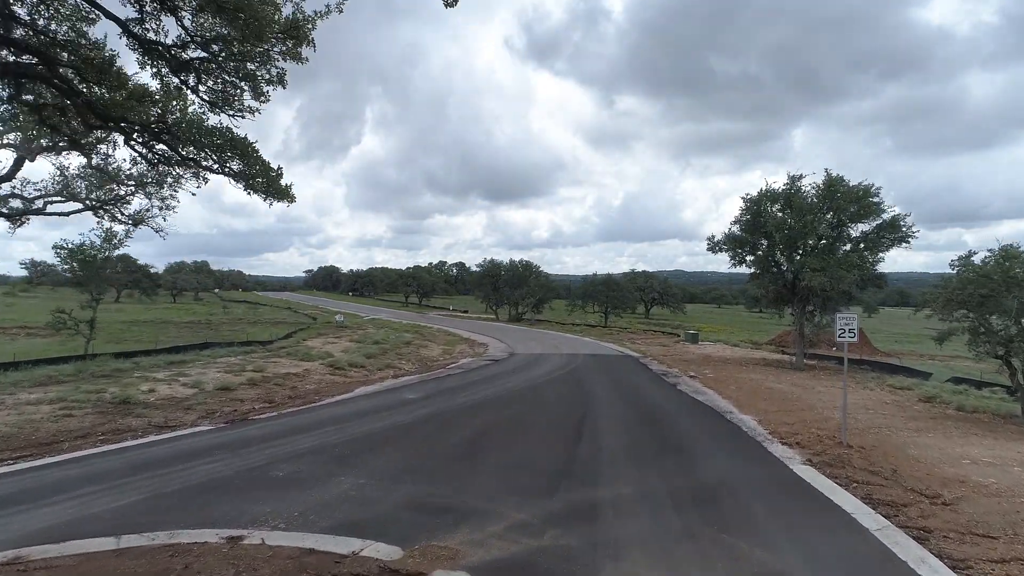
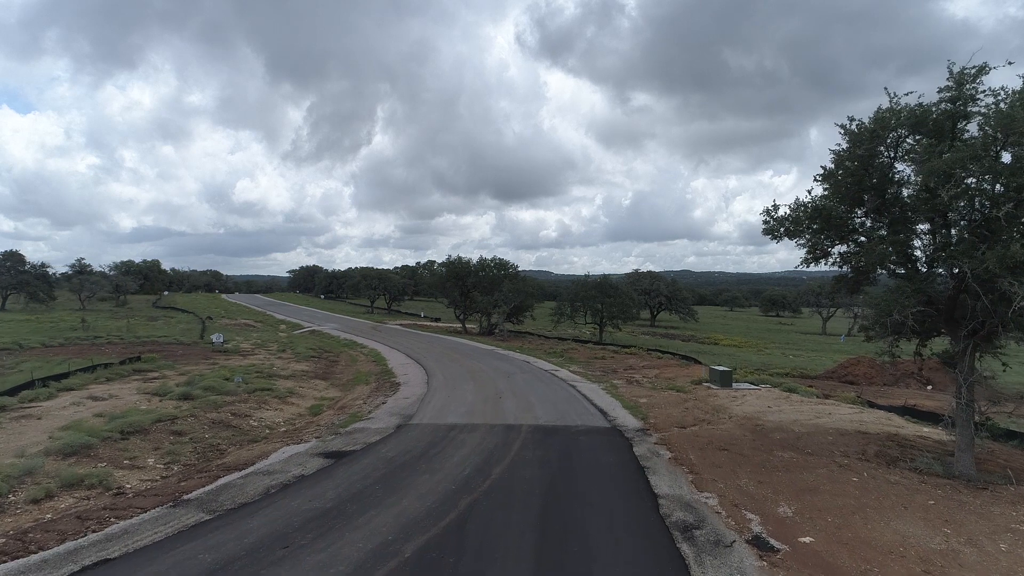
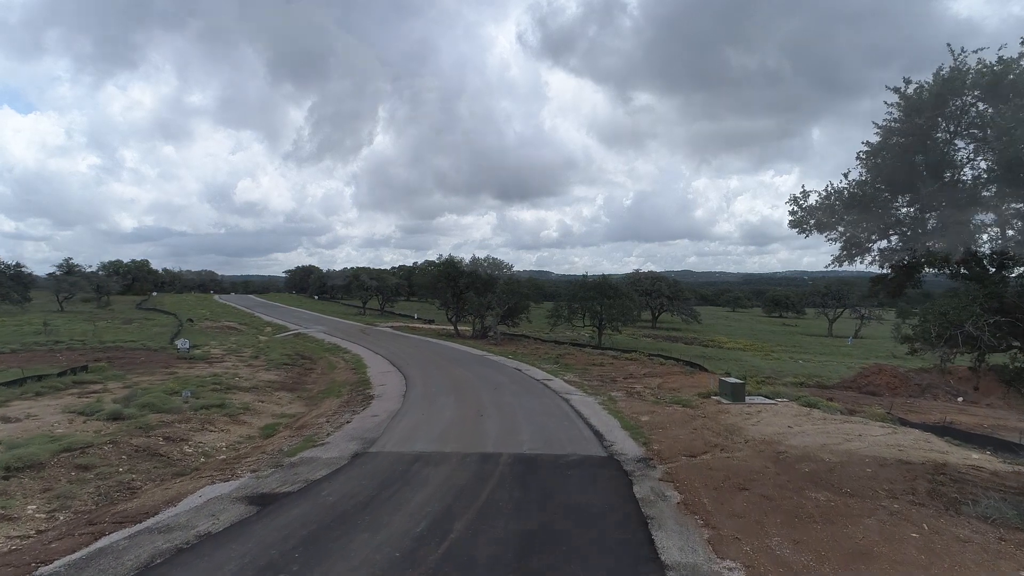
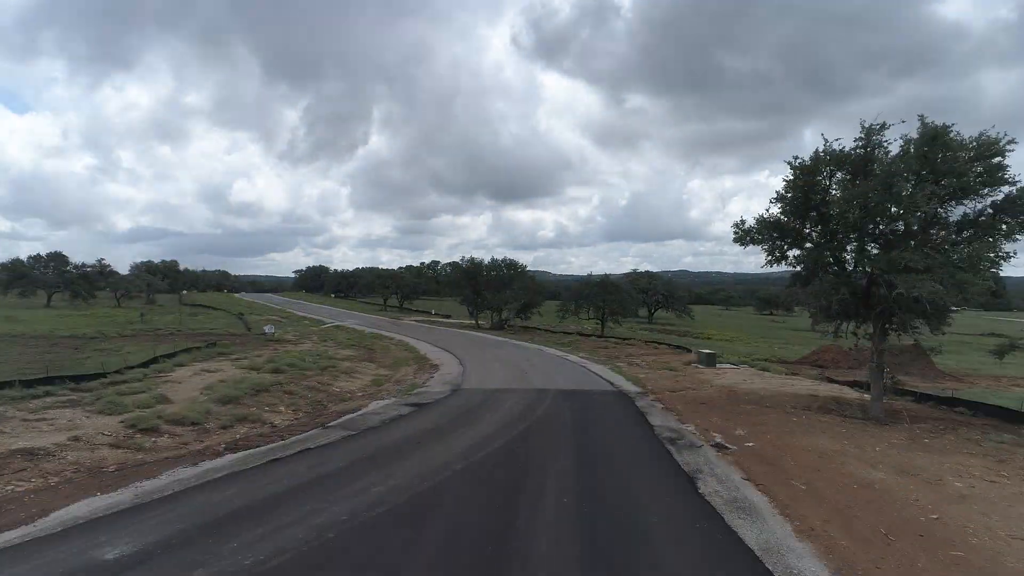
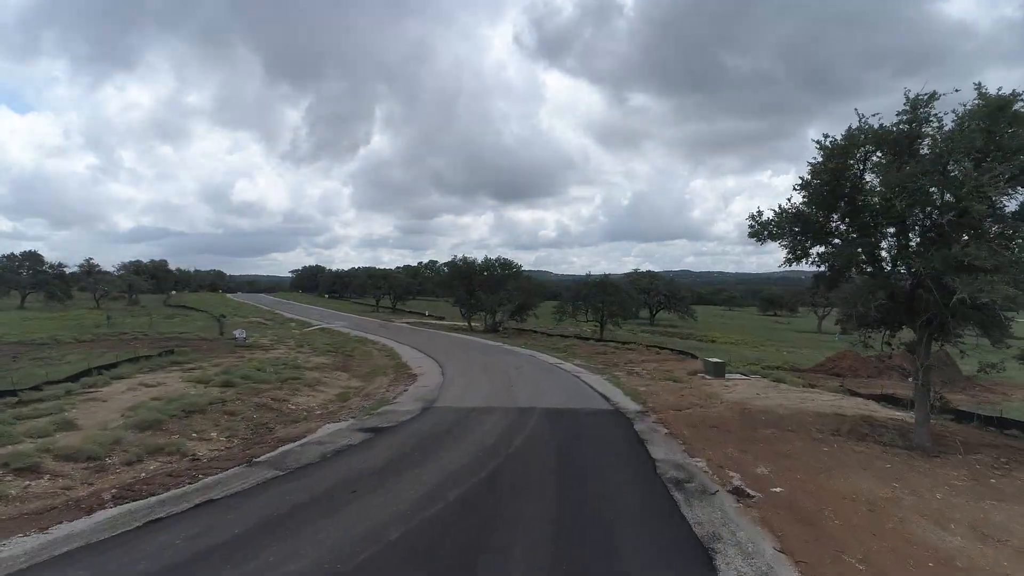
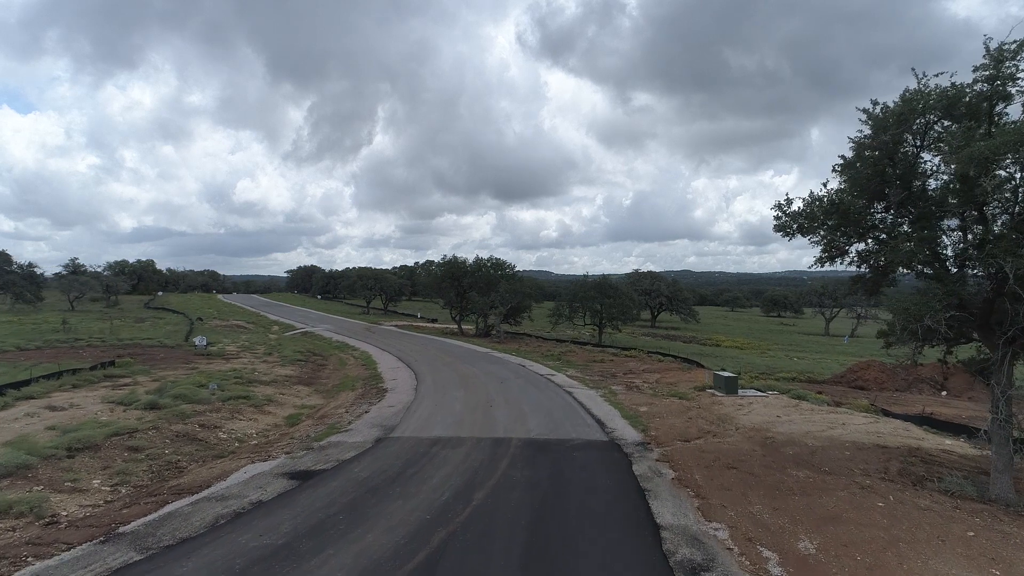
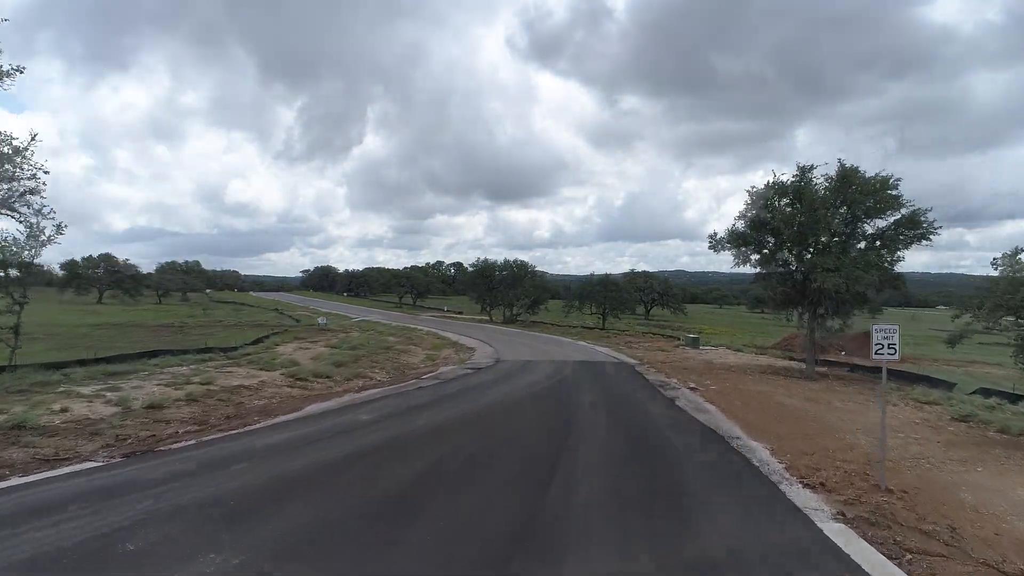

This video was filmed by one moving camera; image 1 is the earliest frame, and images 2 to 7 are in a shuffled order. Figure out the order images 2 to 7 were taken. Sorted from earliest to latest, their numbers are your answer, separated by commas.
7, 4, 5, 2, 6, 3
